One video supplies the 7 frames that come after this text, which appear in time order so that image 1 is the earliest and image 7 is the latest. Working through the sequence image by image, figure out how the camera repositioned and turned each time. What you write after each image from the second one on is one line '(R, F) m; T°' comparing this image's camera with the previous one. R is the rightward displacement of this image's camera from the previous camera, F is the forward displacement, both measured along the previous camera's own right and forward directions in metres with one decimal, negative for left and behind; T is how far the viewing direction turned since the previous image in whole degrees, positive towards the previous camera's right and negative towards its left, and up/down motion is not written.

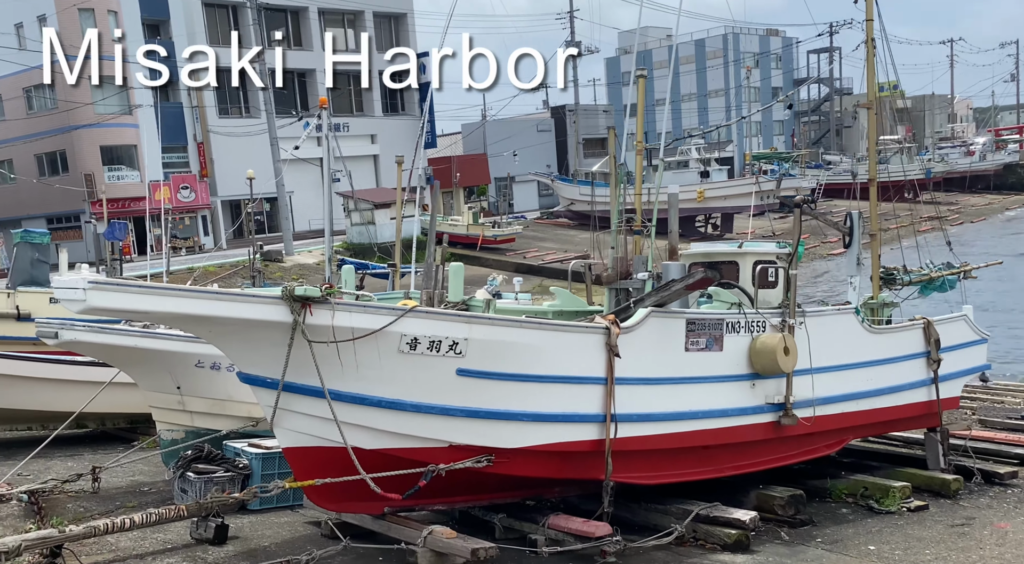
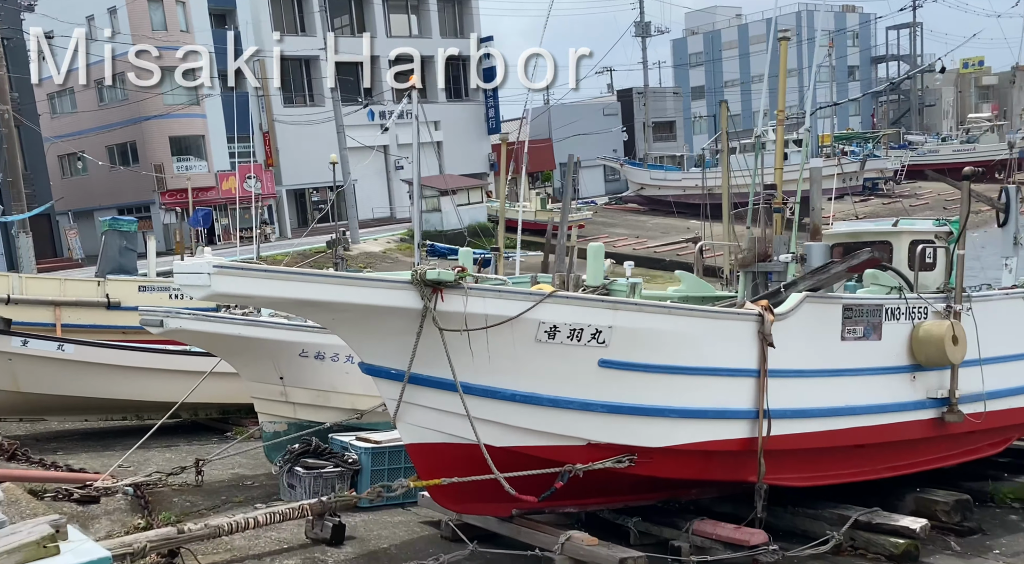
(-0.4, +0.5) m; -3°
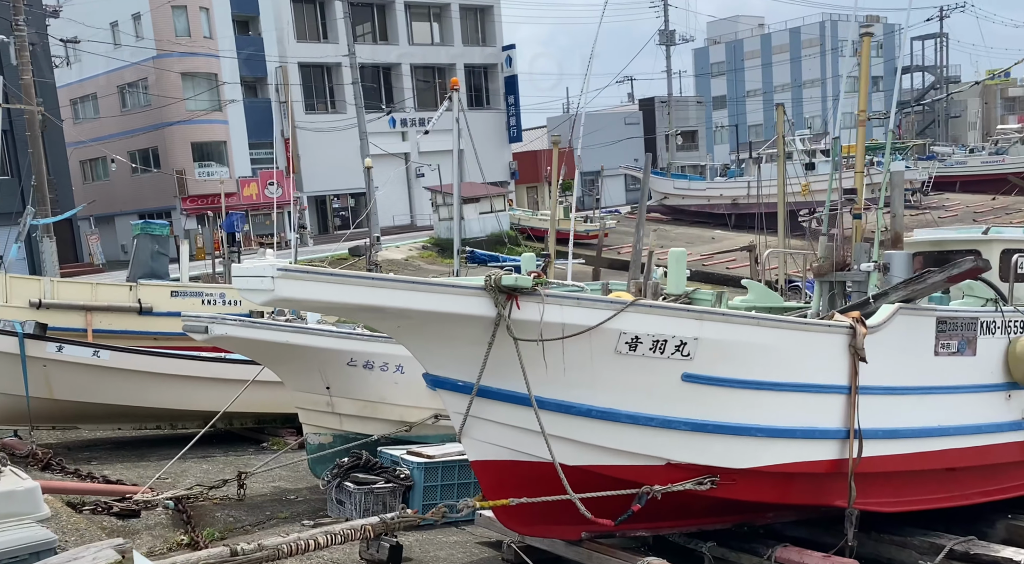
(-0.3, +0.4) m; -1°
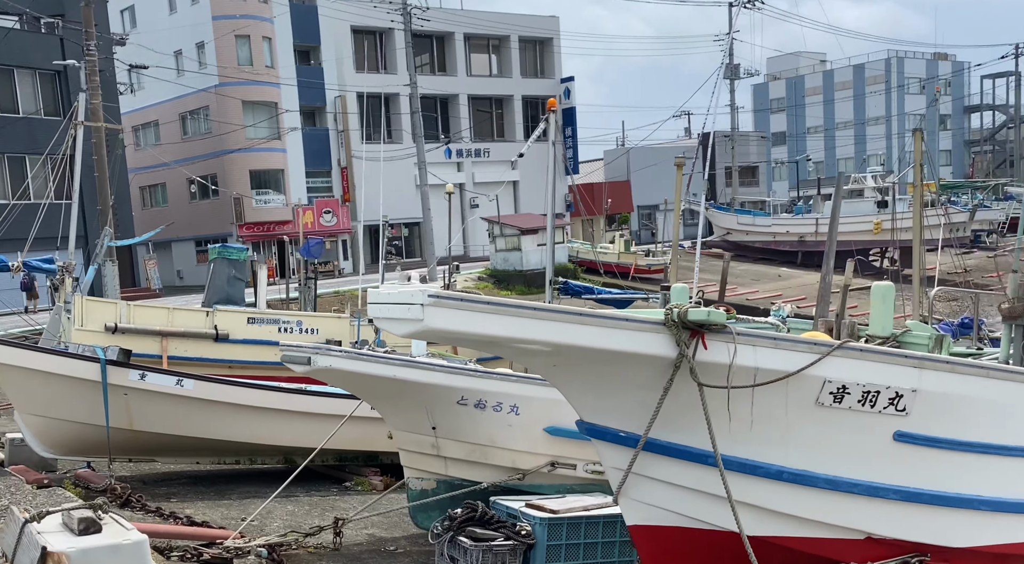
(-0.5, +0.7) m; -3°
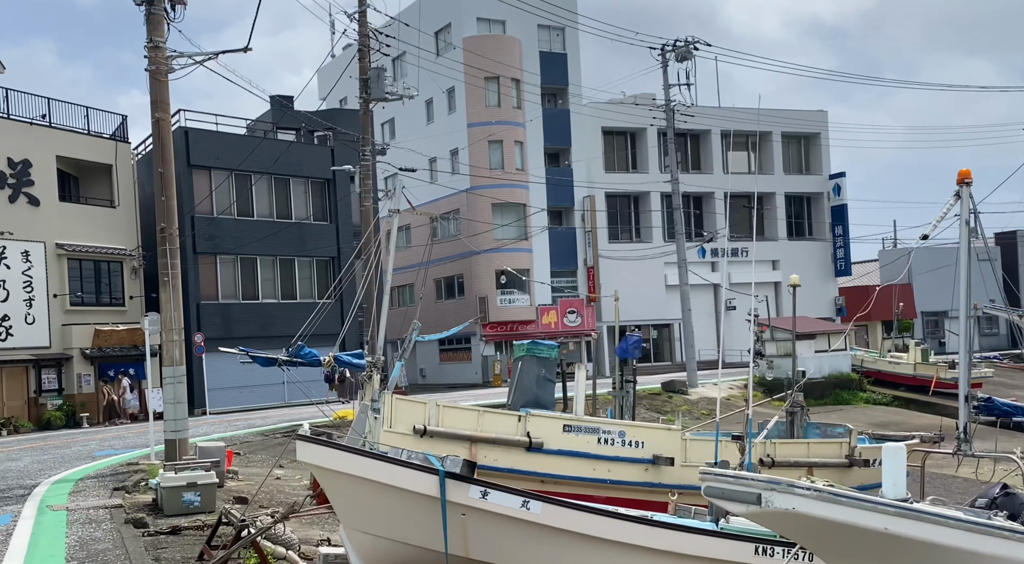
(-1.4, +1.7) m; -12°
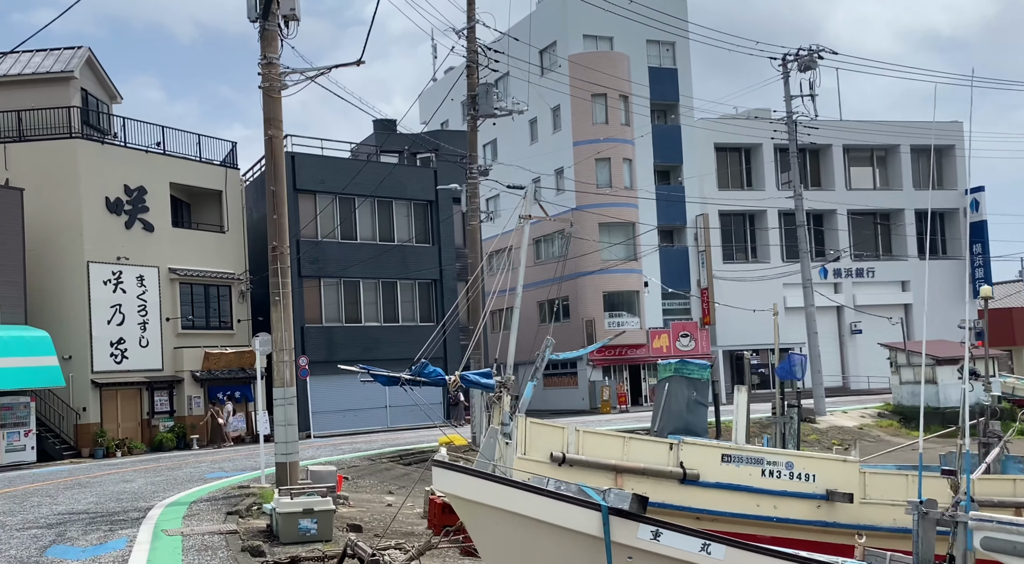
(-0.6, +1.2) m; -5°
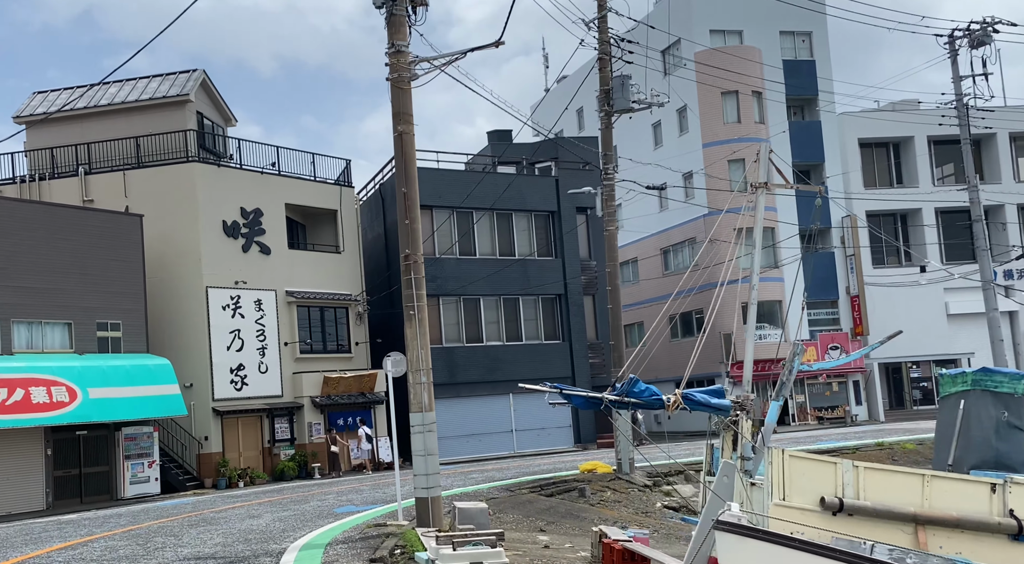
(-1.2, +2.9) m; -5°
